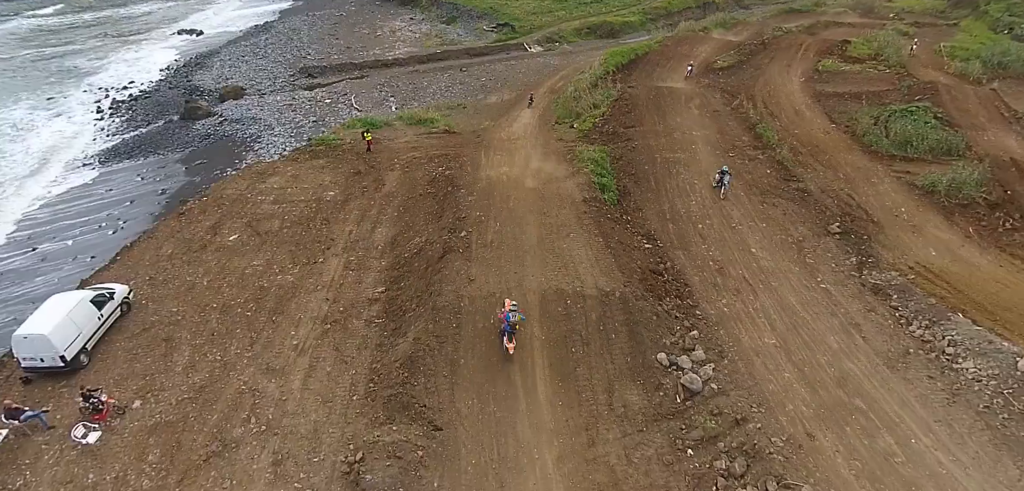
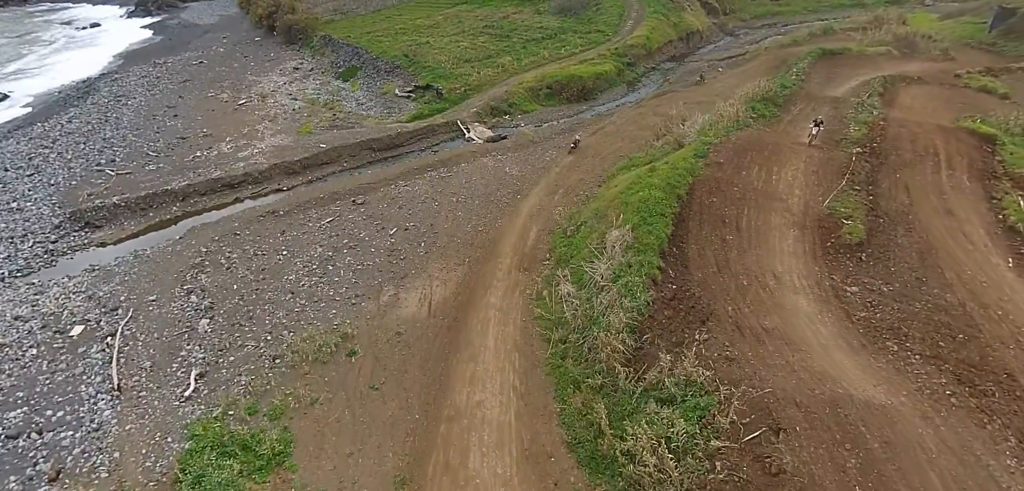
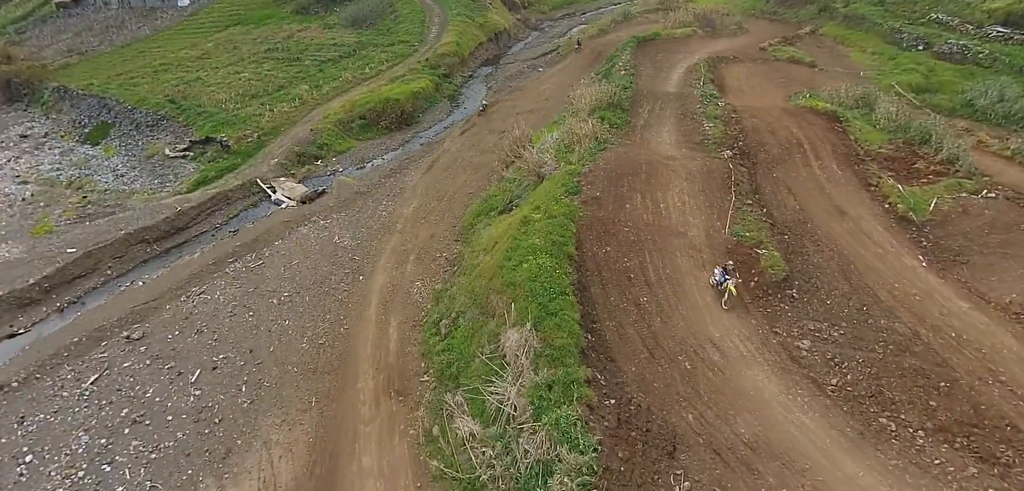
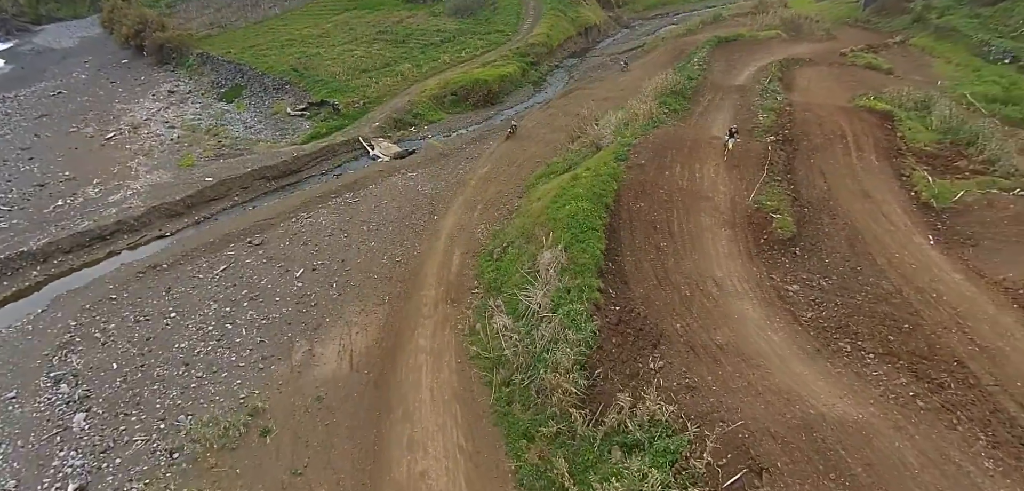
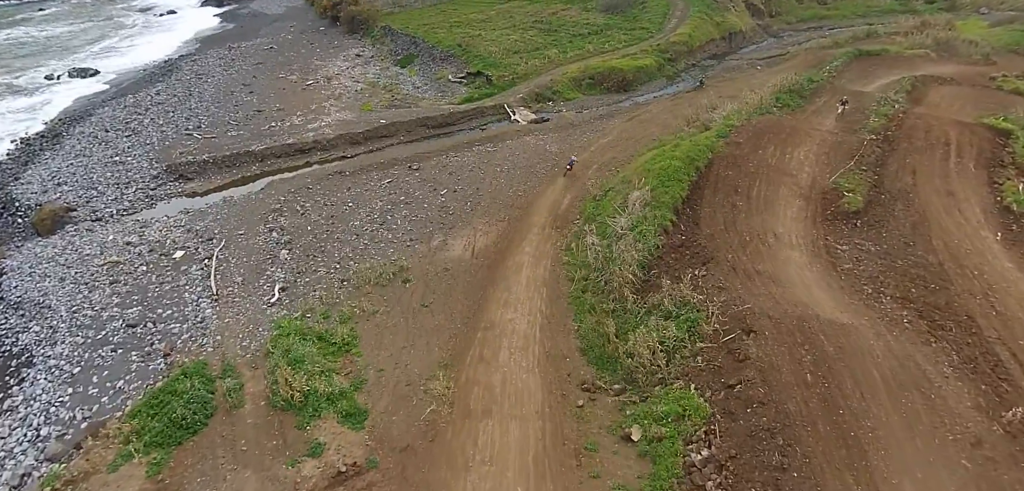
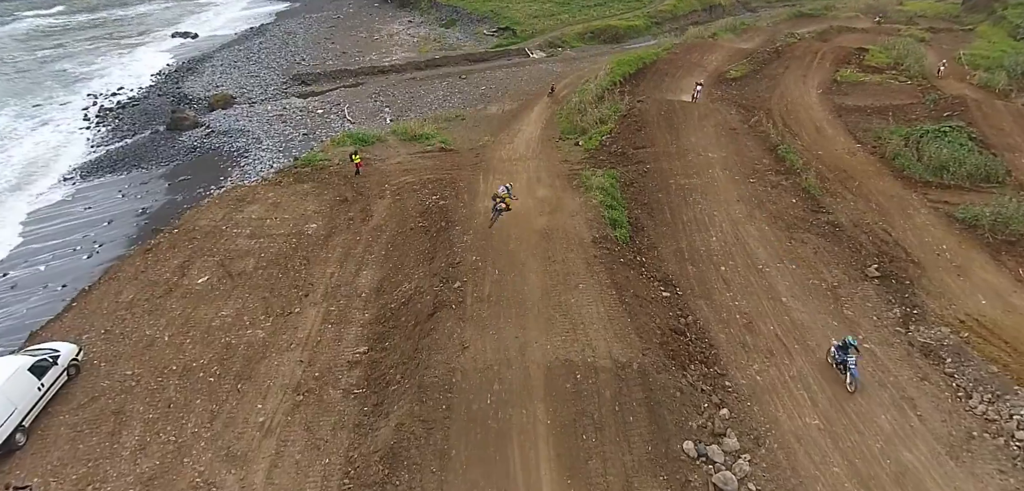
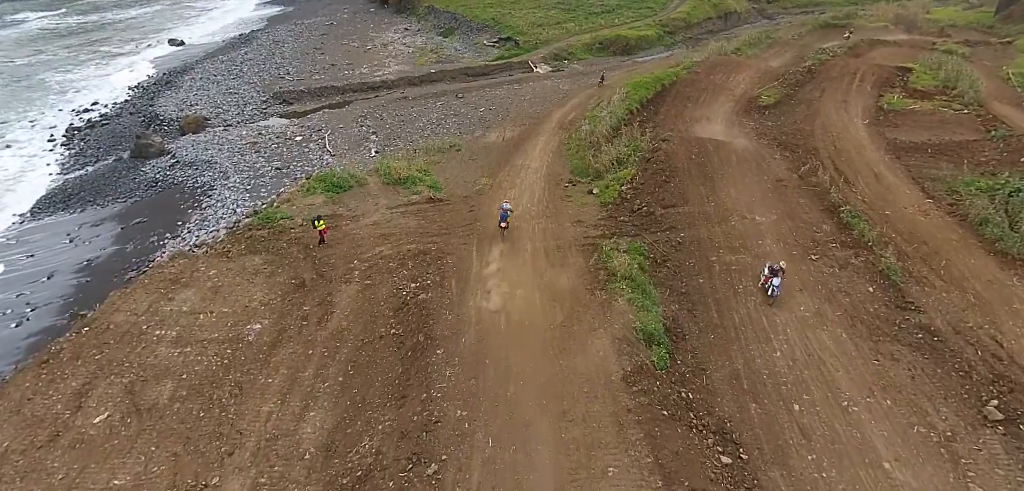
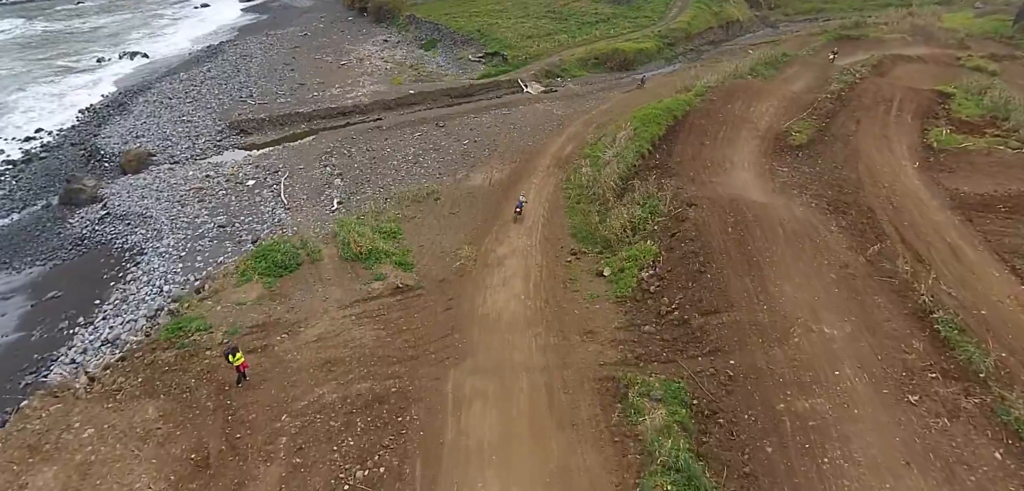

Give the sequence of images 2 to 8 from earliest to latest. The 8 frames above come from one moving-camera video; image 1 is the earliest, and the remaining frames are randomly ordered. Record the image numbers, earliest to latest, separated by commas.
6, 7, 8, 5, 2, 4, 3
